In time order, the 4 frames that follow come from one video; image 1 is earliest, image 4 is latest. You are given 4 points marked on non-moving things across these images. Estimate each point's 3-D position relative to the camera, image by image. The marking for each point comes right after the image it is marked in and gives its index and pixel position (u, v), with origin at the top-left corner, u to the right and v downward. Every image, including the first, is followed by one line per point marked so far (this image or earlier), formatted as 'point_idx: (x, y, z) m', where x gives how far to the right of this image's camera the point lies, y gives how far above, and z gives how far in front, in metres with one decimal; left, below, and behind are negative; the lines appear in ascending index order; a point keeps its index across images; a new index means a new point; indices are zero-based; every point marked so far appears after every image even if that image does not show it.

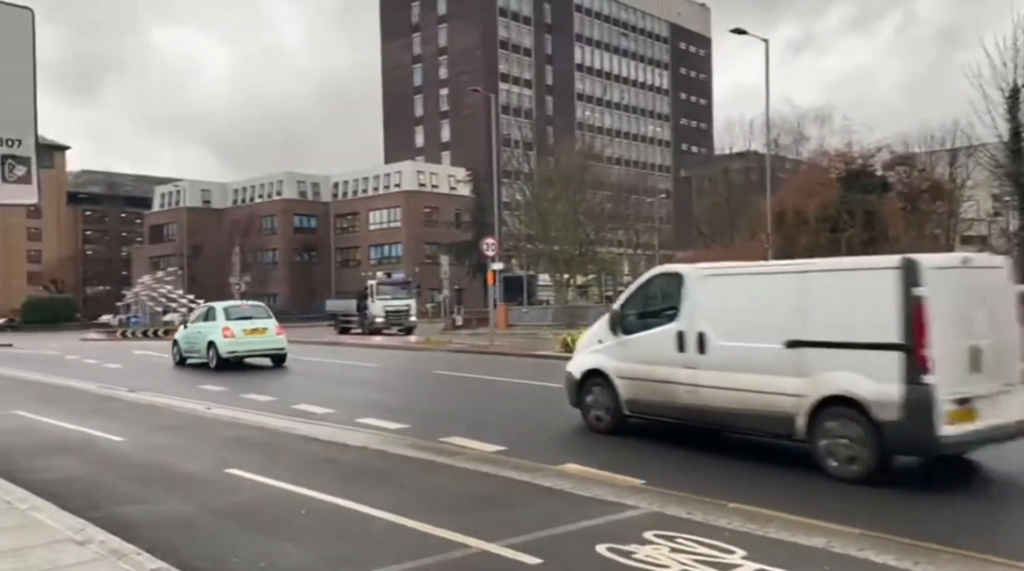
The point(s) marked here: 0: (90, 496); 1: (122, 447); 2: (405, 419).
0: (-3.7, -1.8, +7.6) m
1: (-4.5, -1.9, +10.1) m
2: (-1.5, -1.9, +12.2) m
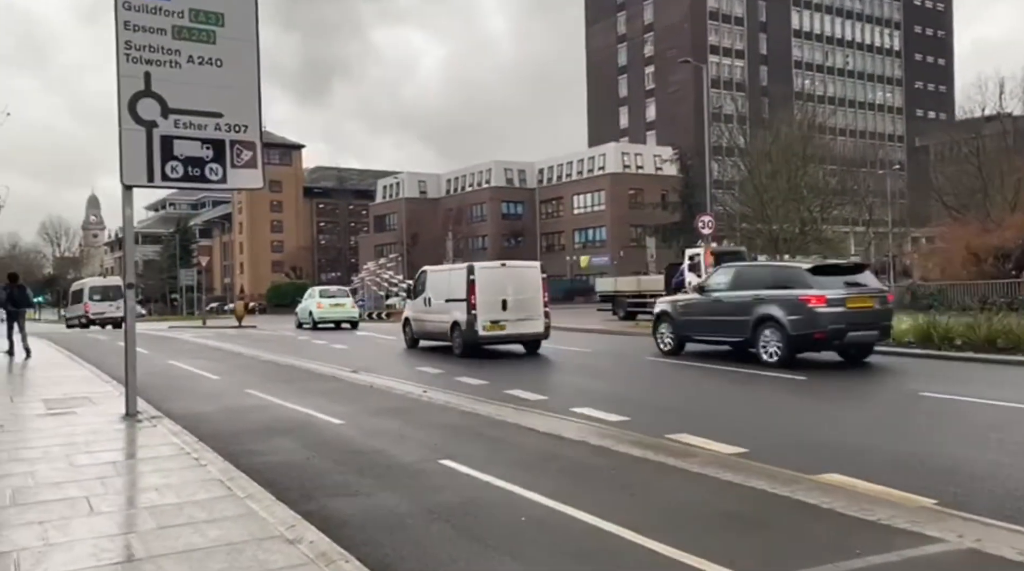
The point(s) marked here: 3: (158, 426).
0: (-1.7, -1.7, +7.2) m
1: (-2.0, -1.7, +9.9) m
2: (+1.4, -1.6, +11.3) m
3: (-4.2, -1.7, +10.4) m
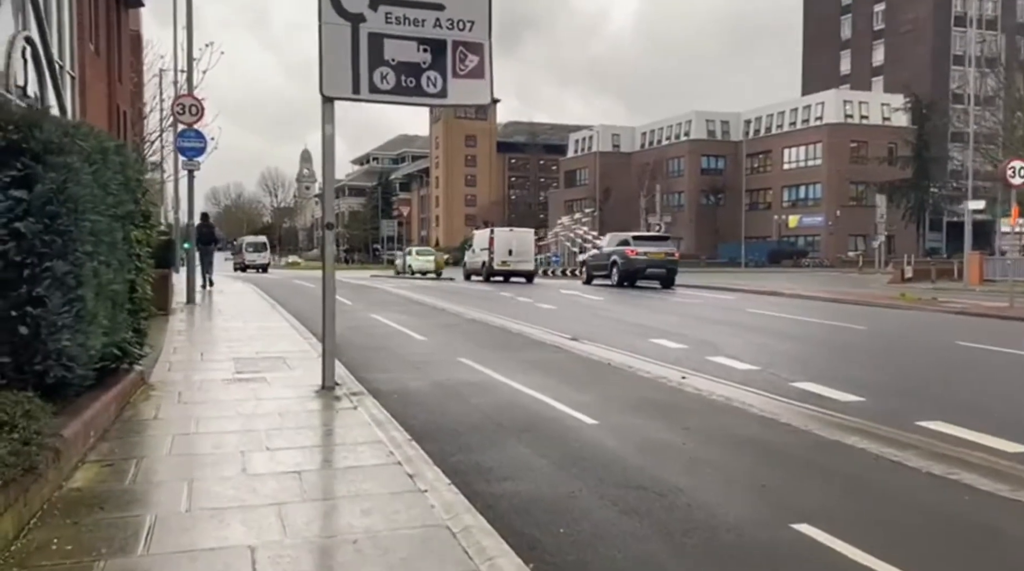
0: (+0.4, -1.4, +4.3) m
1: (+0.7, -1.2, +7.0) m
2: (+4.3, -1.3, +7.6) m
3: (-1.4, -1.2, +8.0) m
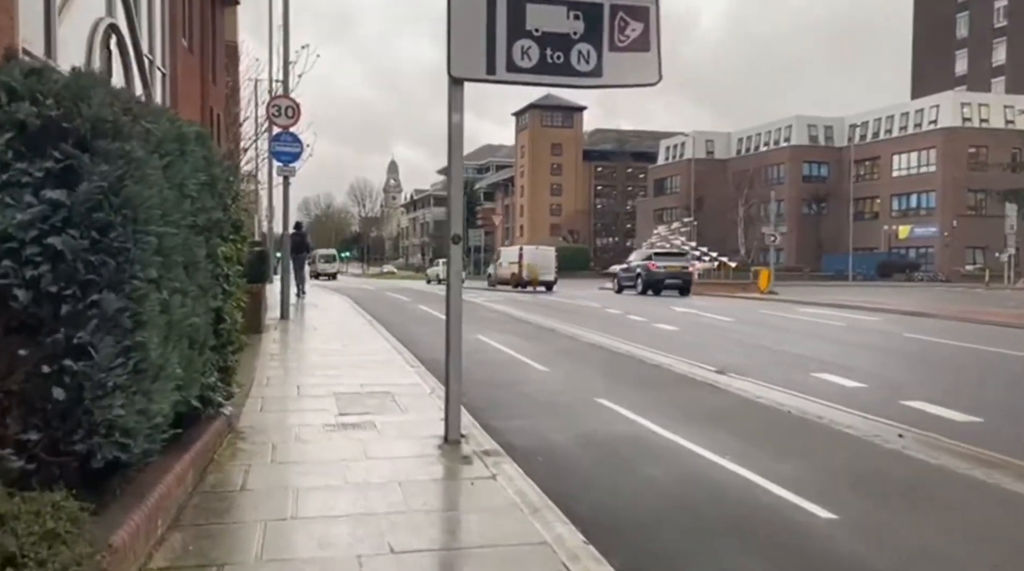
0: (+1.4, -1.6, +2.3) m
1: (+1.9, -1.5, +4.9) m
2: (+5.6, -1.5, +5.2) m
3: (-0.1, -1.4, +6.1) m
